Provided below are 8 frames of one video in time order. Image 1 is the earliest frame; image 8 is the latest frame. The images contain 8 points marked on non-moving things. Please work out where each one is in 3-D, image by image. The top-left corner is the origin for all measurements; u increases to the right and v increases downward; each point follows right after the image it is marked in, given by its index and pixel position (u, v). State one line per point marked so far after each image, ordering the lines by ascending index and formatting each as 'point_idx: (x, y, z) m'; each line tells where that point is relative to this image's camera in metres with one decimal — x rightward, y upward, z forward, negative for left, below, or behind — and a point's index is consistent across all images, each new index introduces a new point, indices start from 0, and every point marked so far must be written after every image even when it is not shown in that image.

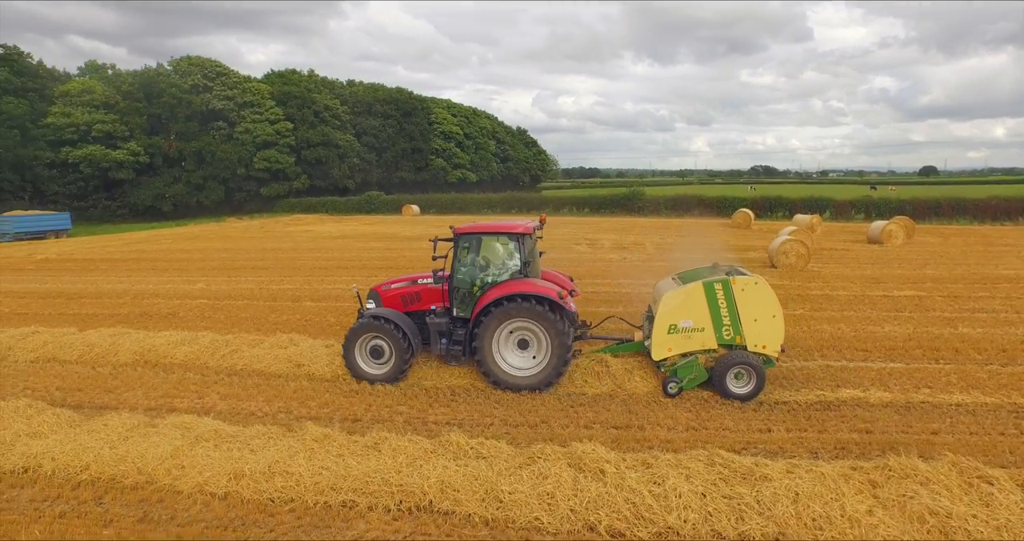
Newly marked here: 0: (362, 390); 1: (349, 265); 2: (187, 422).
0: (-1.9, -1.5, +7.4) m
1: (-4.7, +0.1, +17.1) m
2: (-3.3, -1.6, +6.1) m
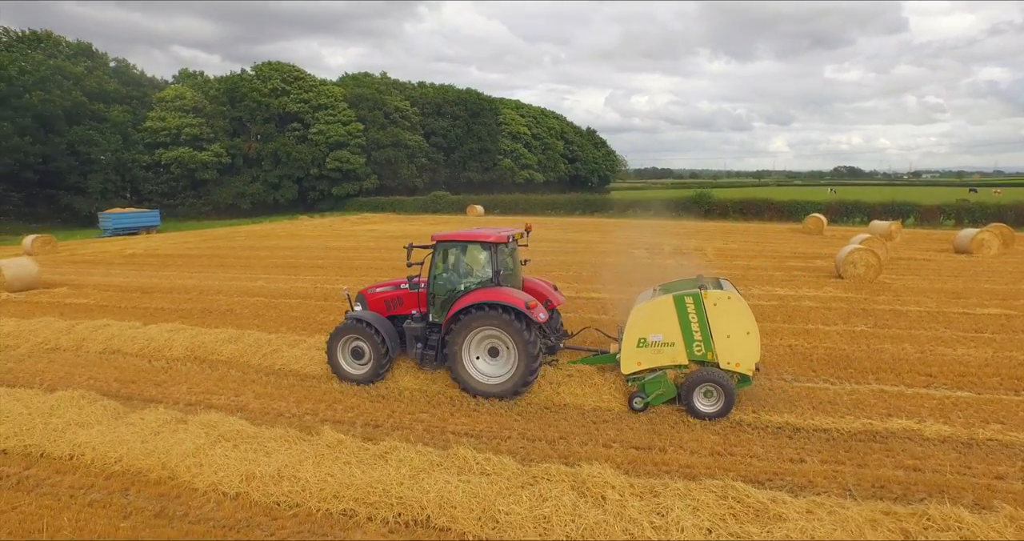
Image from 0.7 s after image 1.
0: (-1.6, -1.6, +7.5) m
1: (-3.2, +0.1, +17.4) m
2: (-3.2, -1.6, +6.3) m
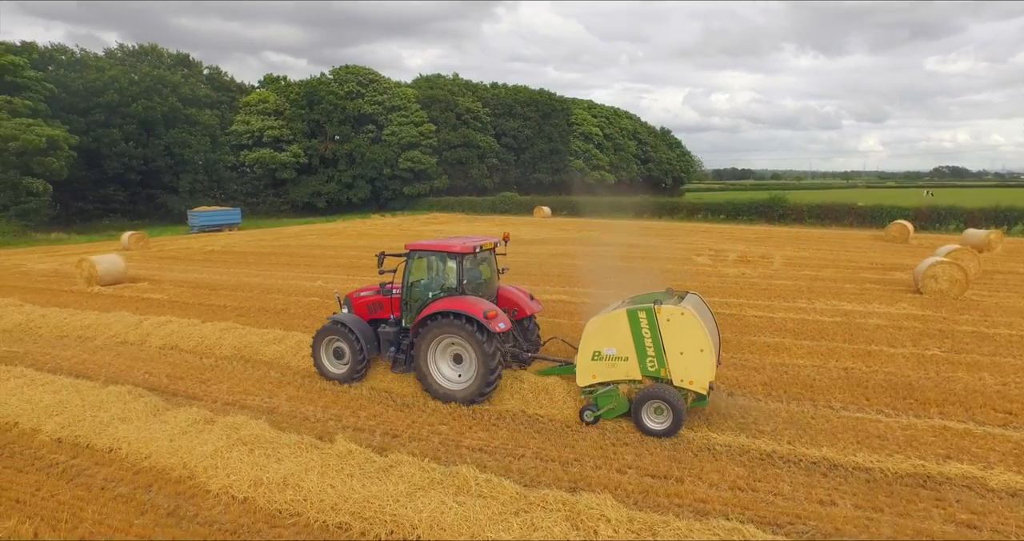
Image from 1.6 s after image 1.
0: (-1.3, -1.7, +7.5) m
1: (-1.6, 0.0, +17.6) m
2: (-3.0, -1.7, +6.5) m
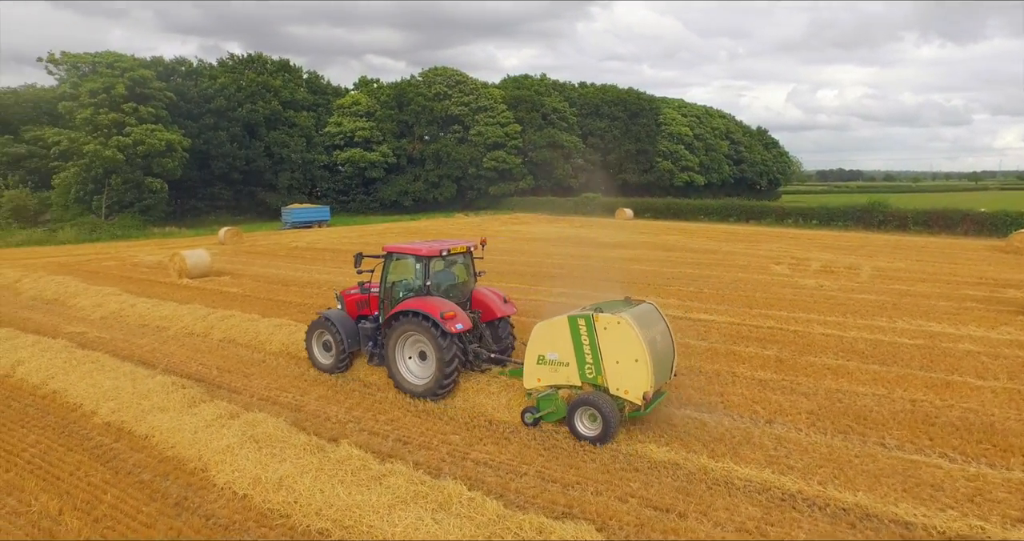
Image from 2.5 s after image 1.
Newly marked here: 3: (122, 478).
0: (-1.1, -1.7, +7.5) m
1: (+0.2, -0.1, +17.5) m
2: (-2.9, -1.7, +6.8) m
3: (-3.9, -2.1, +6.0) m
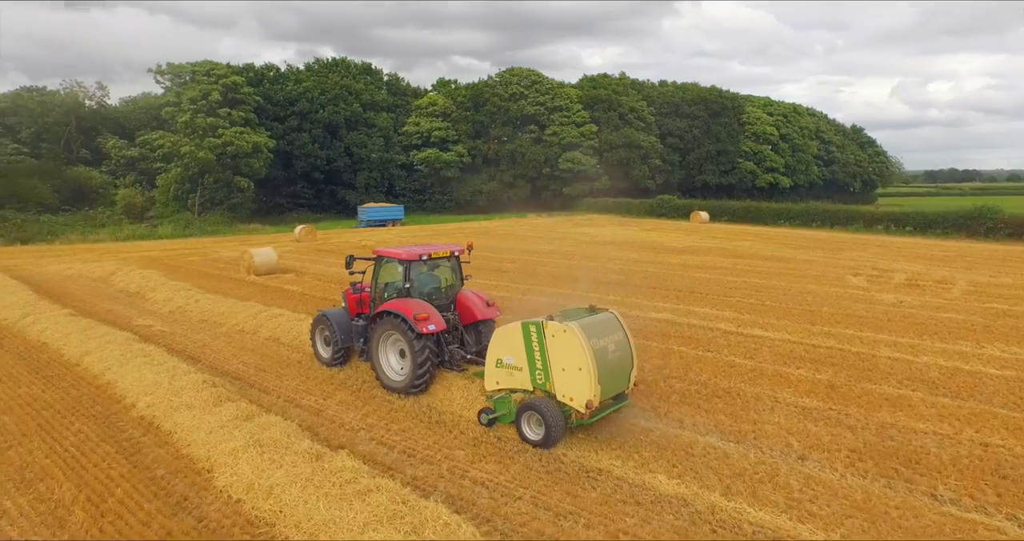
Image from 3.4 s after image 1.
0: (-0.9, -1.9, +7.4) m
1: (+1.7, -0.2, +17.1) m
2: (-2.8, -1.8, +6.9) m
3: (-3.9, -2.1, +6.2) m
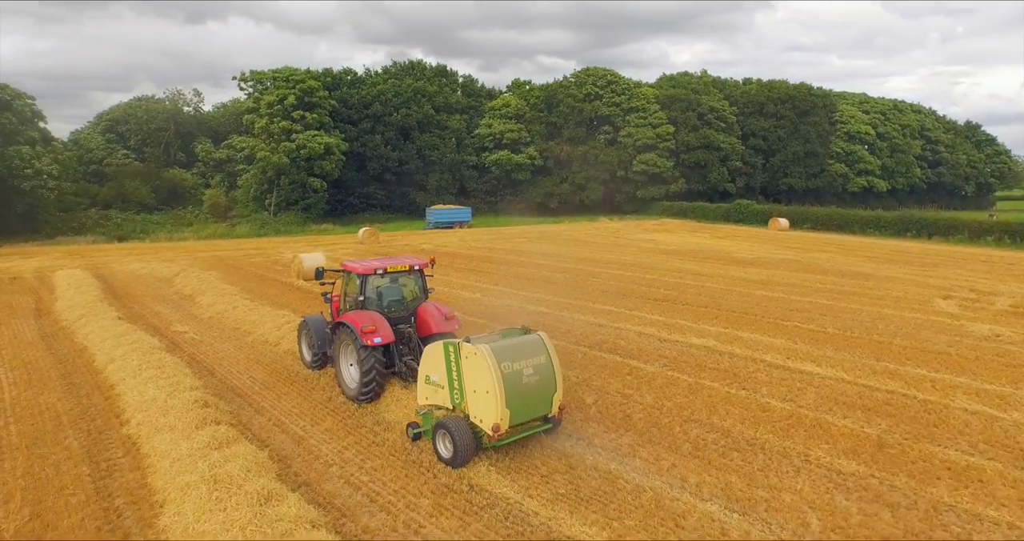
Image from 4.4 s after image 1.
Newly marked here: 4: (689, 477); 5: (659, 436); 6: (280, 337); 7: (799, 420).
0: (-1.1, -2.2, +6.8) m
1: (+2.9, -0.6, +16.1) m
2: (-3.0, -2.0, +6.6) m
3: (-4.2, -2.3, +6.1) m
4: (+1.9, -2.2, +6.4) m
5: (+1.8, -2.0, +7.4) m
6: (-4.5, -1.3, +11.6) m
7: (+3.7, -1.9, +7.7) m
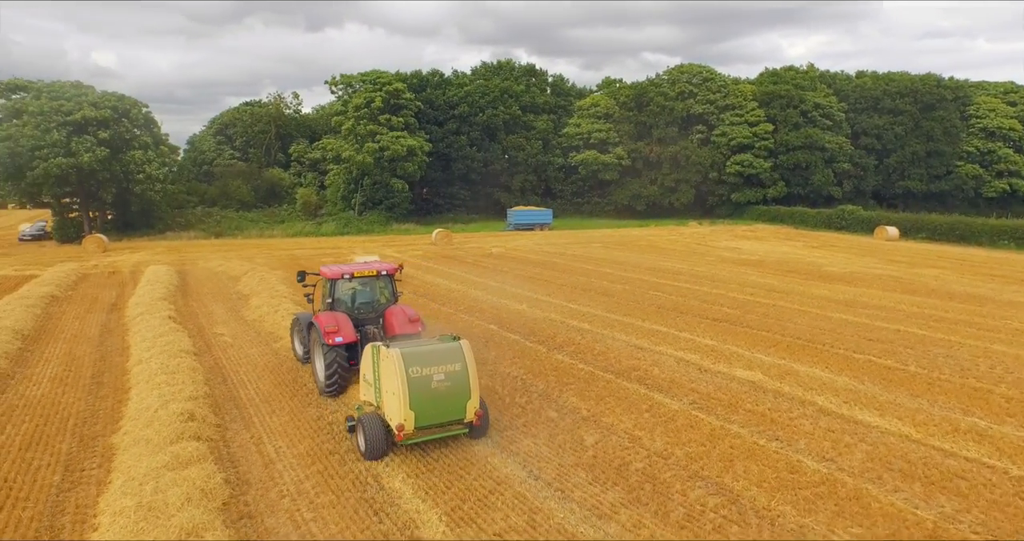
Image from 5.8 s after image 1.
0: (-1.5, -2.4, +6.3) m
1: (+4.1, -0.9, +14.7) m
2: (-3.4, -2.2, +6.4) m
3: (-4.7, -2.5, +6.1) m
4: (+1.4, -2.5, +5.3) m
5: (+1.5, -2.4, +6.3) m
6: (-4.0, -1.4, +11.6) m
7: (+3.4, -2.3, +6.3) m
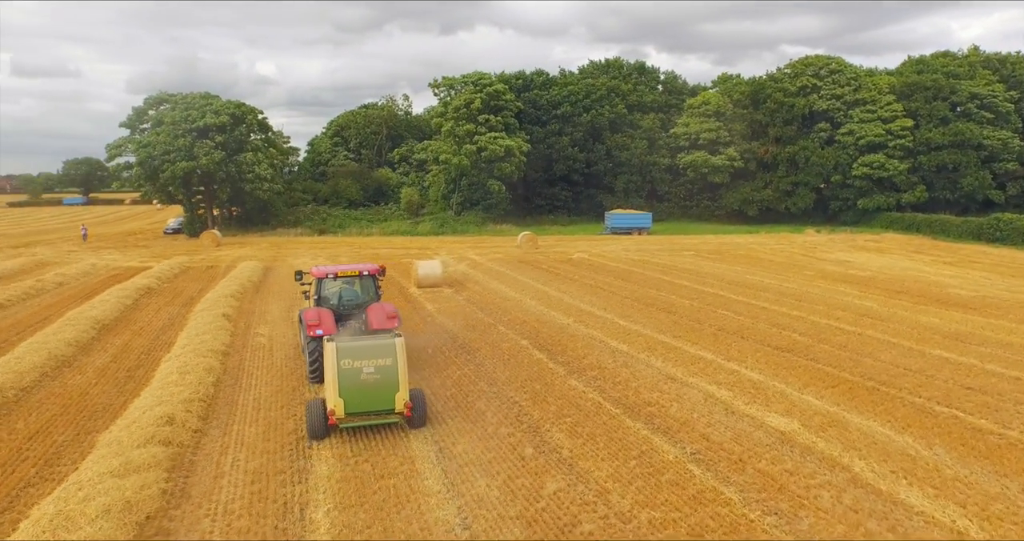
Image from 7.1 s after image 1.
0: (-2.3, -2.6, +5.9) m
1: (+4.9, -1.3, +12.9) m
2: (-4.1, -2.3, +6.4) m
3: (-5.5, -2.6, +6.4) m
4: (+0.3, -2.8, +4.4) m
5: (+0.6, -2.7, +5.3) m
6: (-3.6, -1.5, +11.6) m
7: (+2.5, -2.7, +5.0) m
